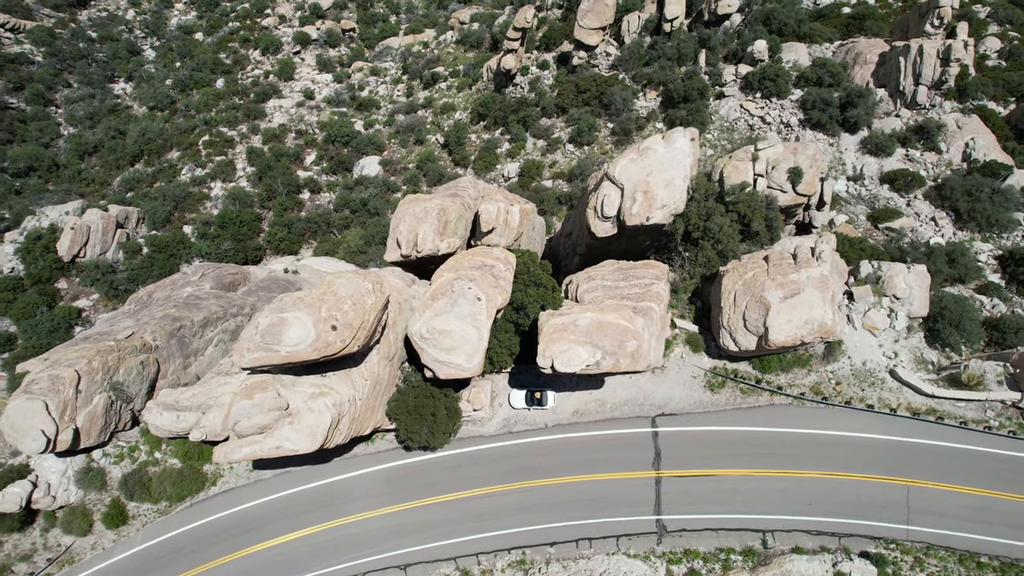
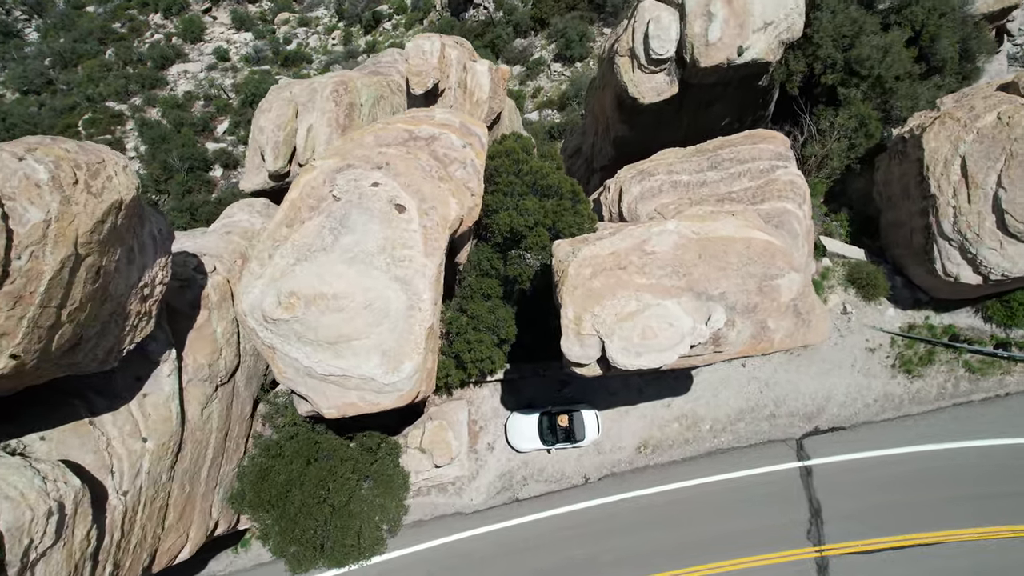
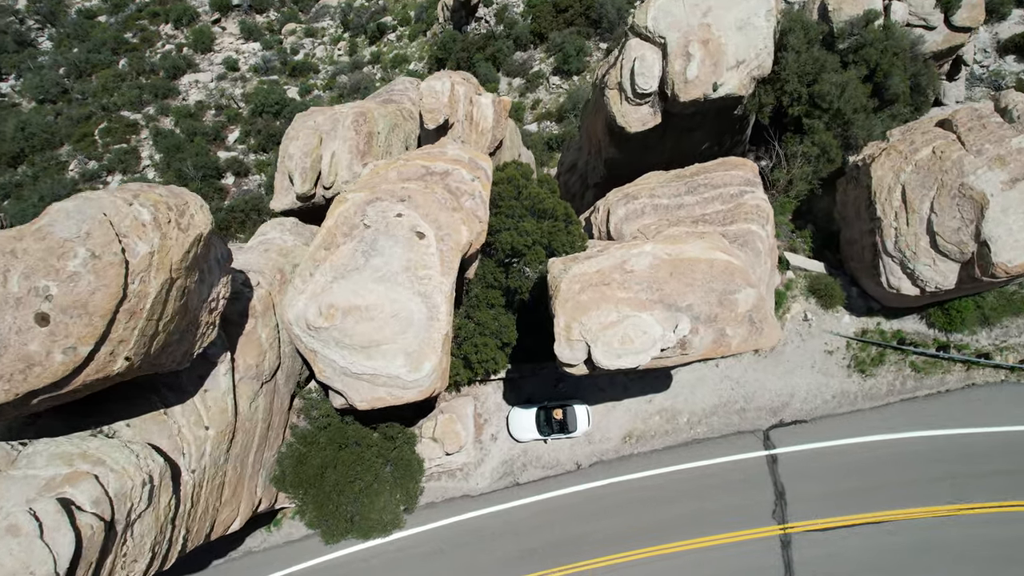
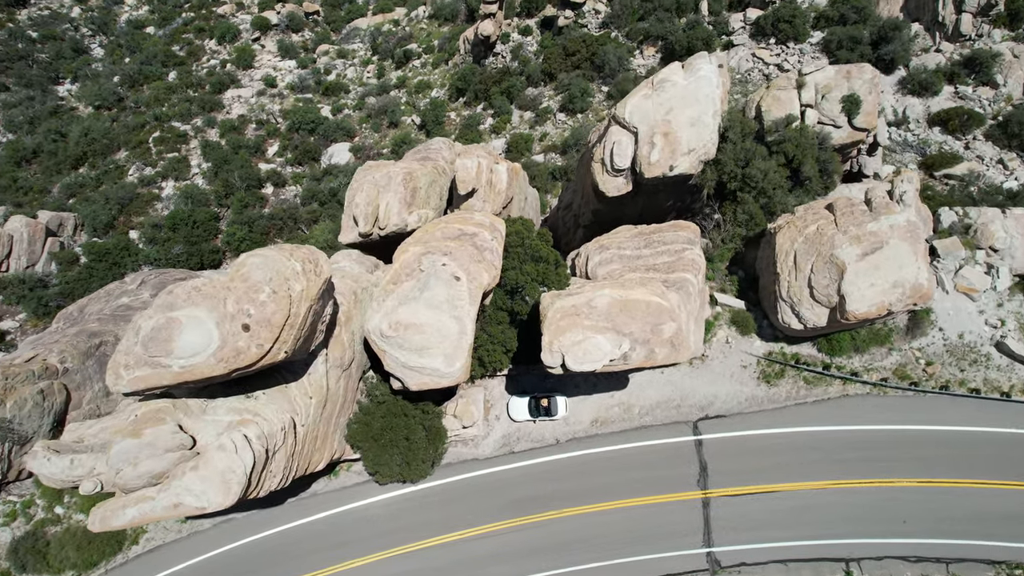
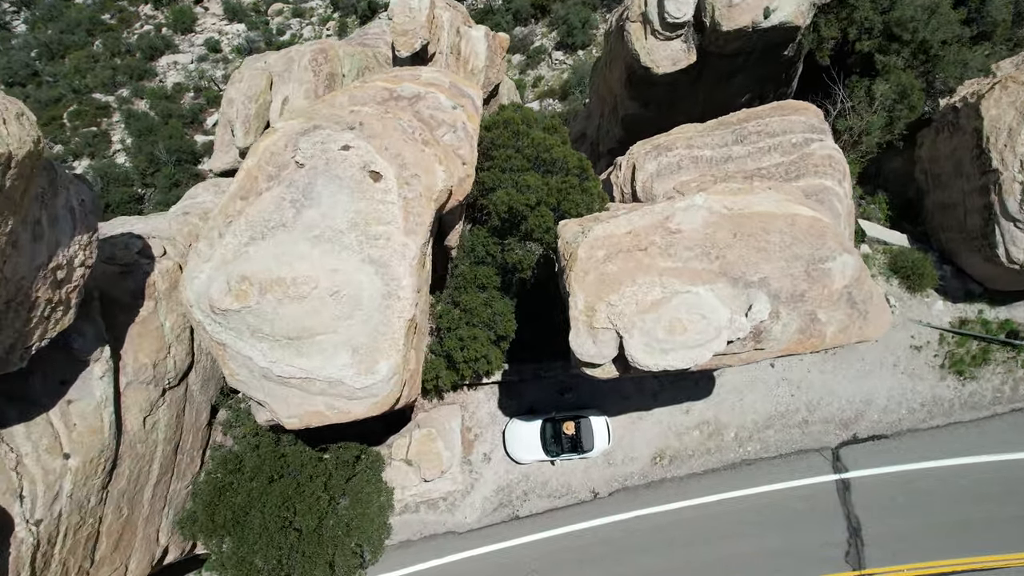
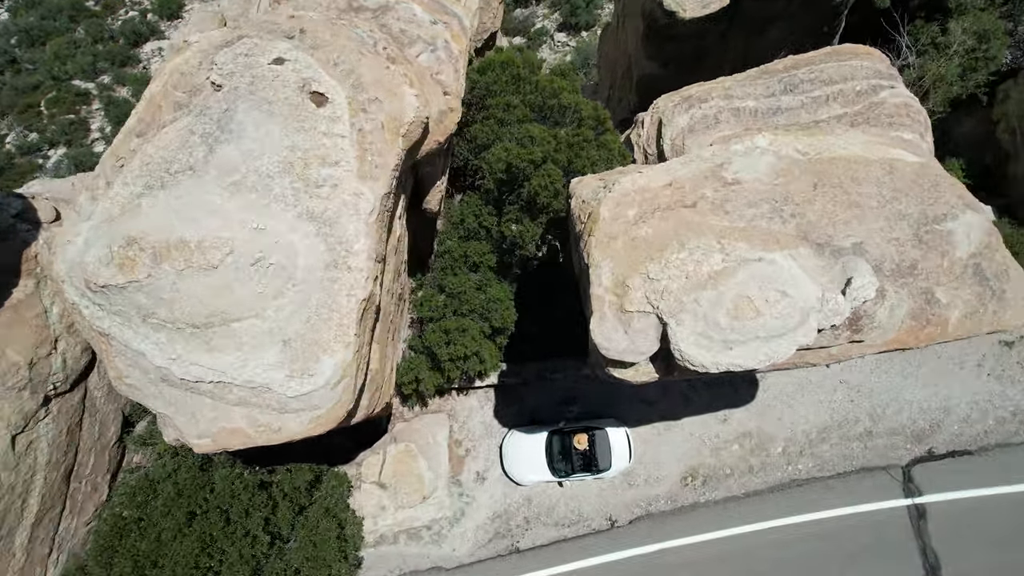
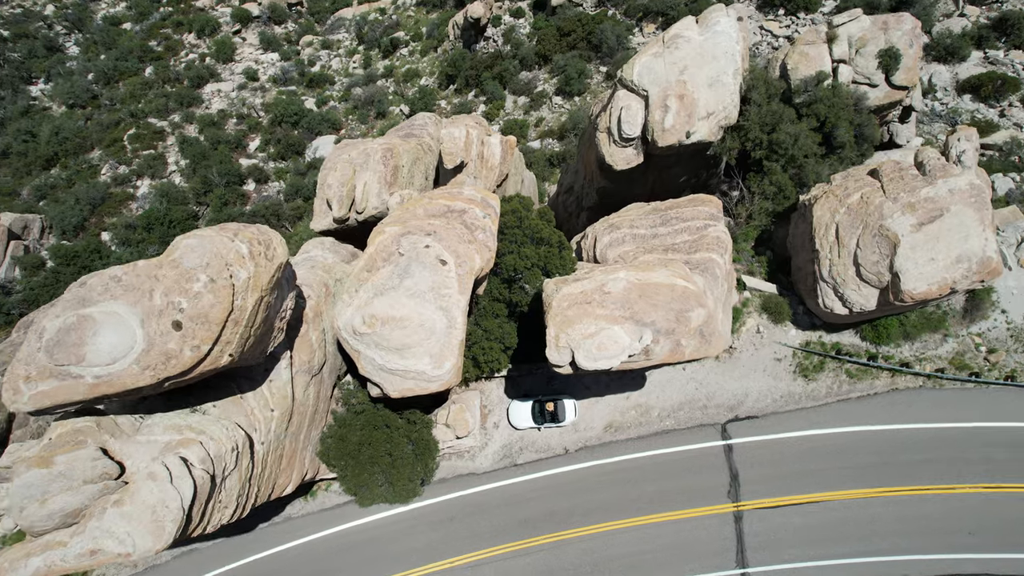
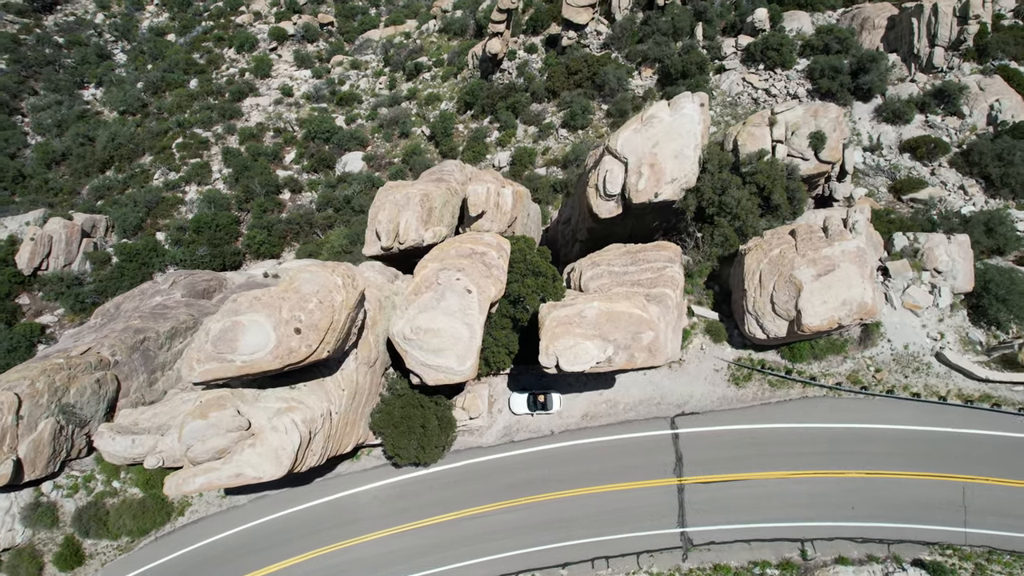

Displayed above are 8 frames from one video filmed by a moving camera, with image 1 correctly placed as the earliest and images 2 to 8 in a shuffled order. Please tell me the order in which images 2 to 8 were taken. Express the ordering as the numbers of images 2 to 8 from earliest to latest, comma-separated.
8, 4, 7, 3, 2, 5, 6
